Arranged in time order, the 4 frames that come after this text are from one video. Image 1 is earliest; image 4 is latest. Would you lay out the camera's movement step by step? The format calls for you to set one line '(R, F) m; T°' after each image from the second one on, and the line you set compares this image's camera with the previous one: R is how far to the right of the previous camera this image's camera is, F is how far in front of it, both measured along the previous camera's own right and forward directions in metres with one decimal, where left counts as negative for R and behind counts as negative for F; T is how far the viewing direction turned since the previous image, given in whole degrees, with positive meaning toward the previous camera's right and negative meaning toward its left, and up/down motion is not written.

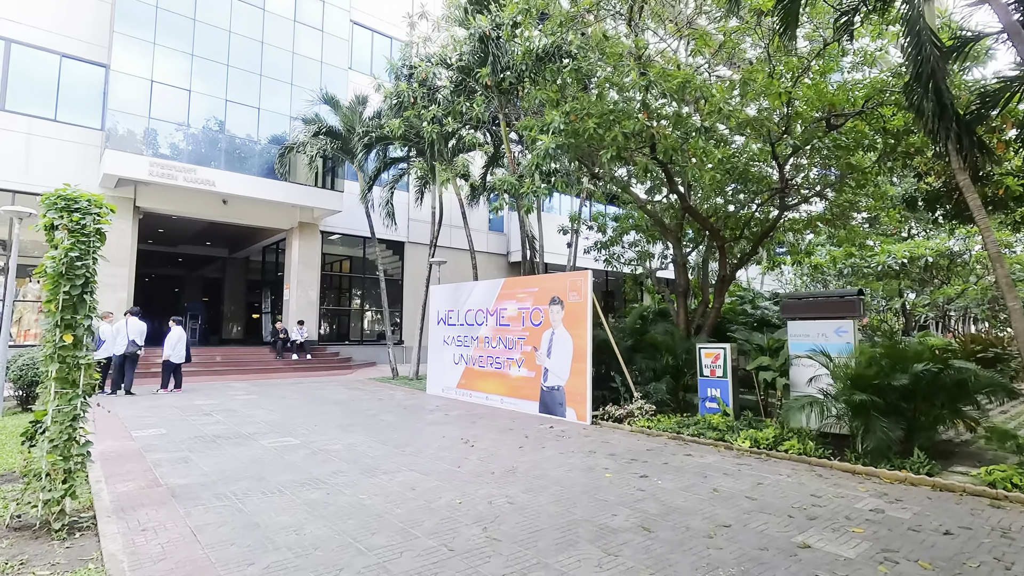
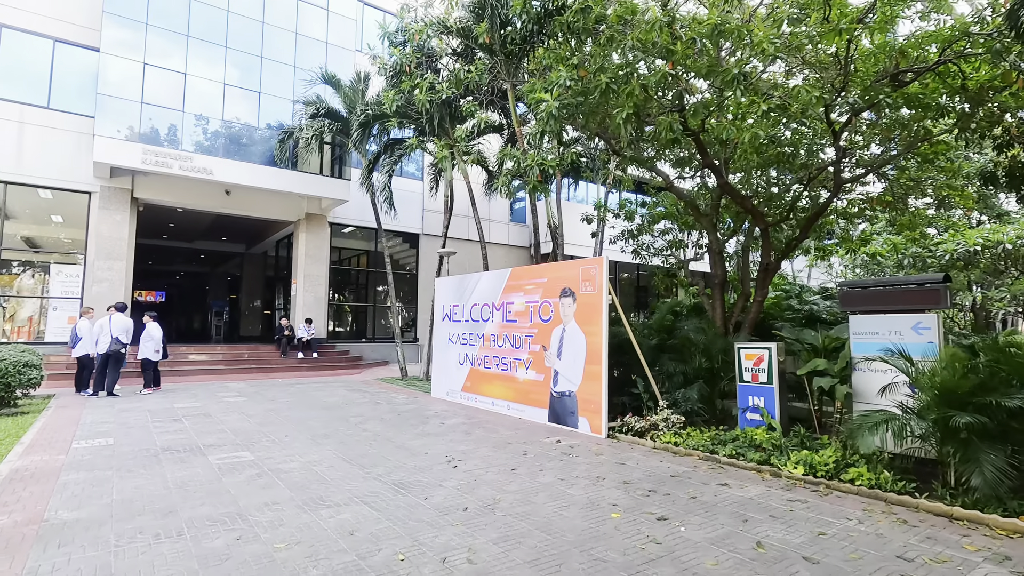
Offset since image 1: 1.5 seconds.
(+0.4, +1.2) m; -4°
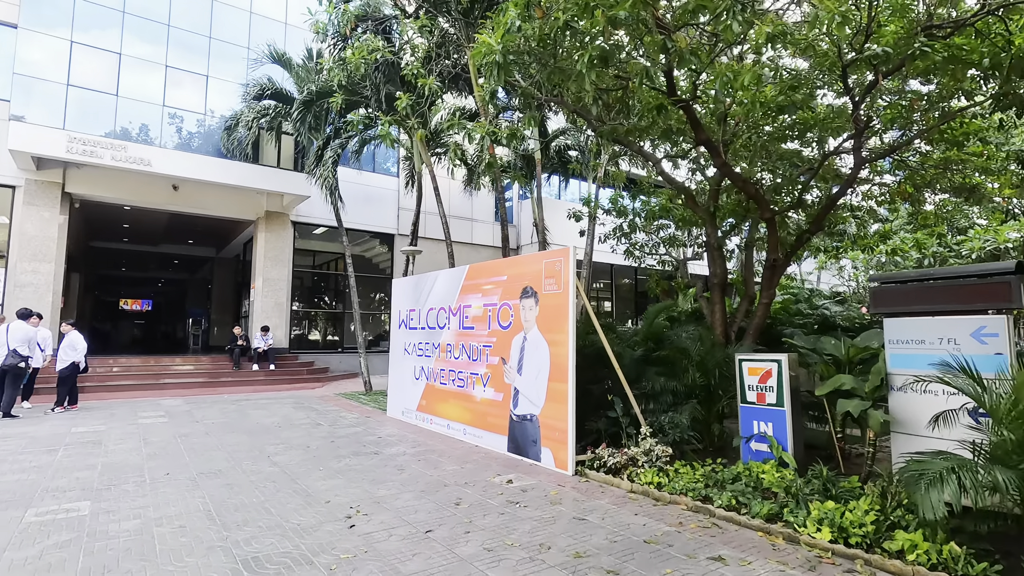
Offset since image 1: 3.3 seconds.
(+0.6, +1.4) m; -1°
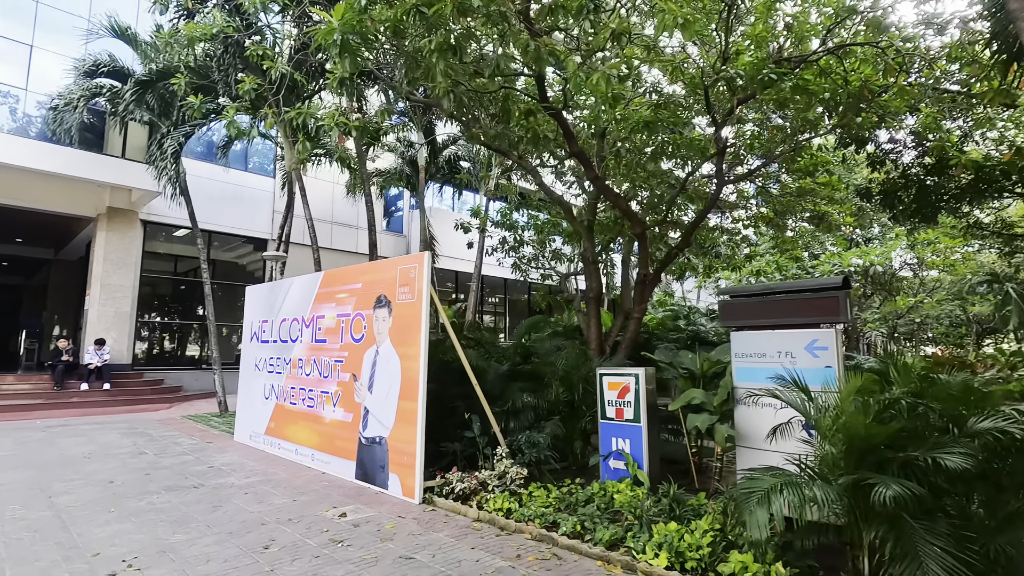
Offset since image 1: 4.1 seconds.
(+0.5, +0.4) m; +10°
